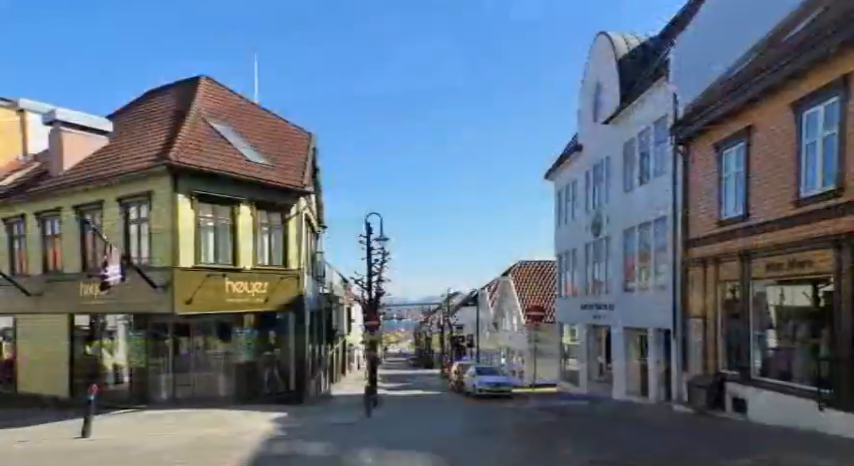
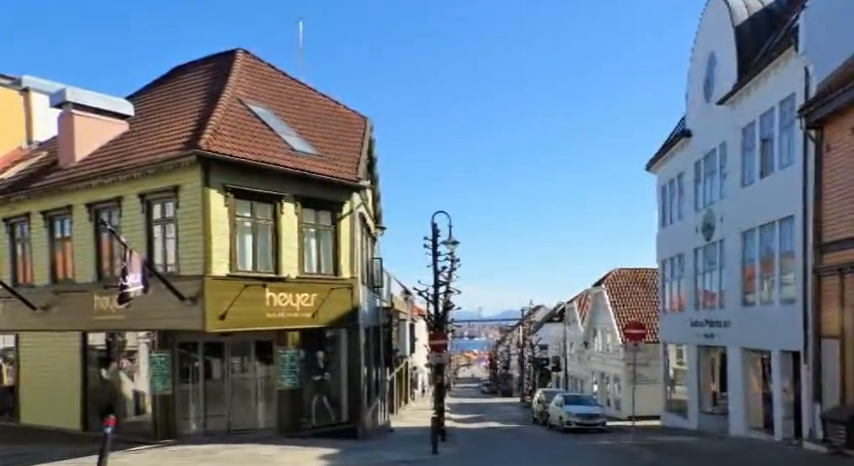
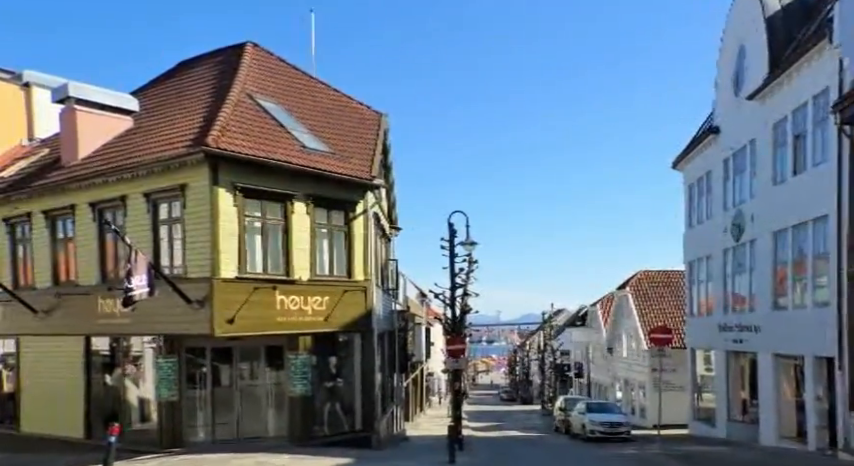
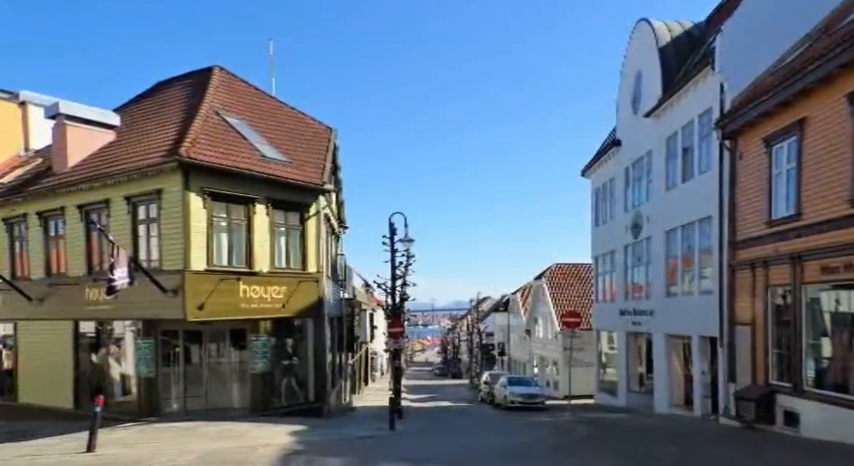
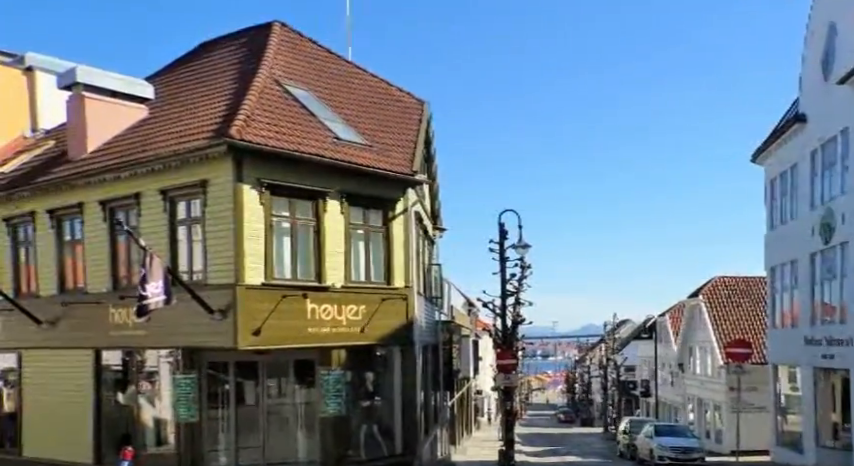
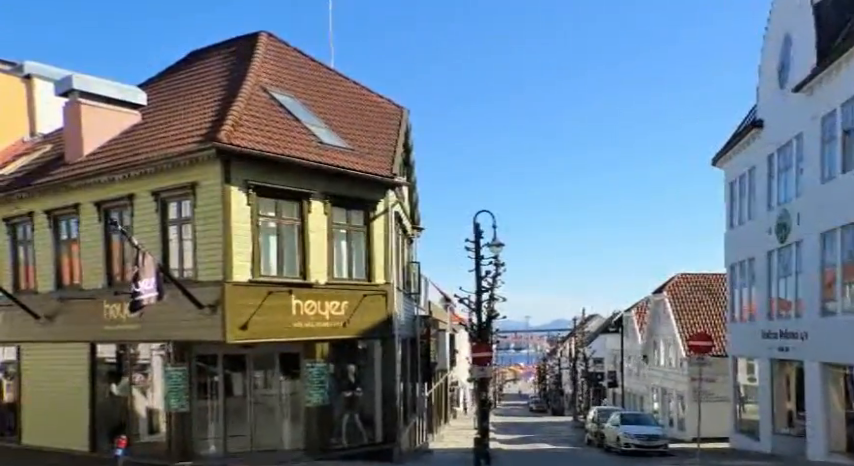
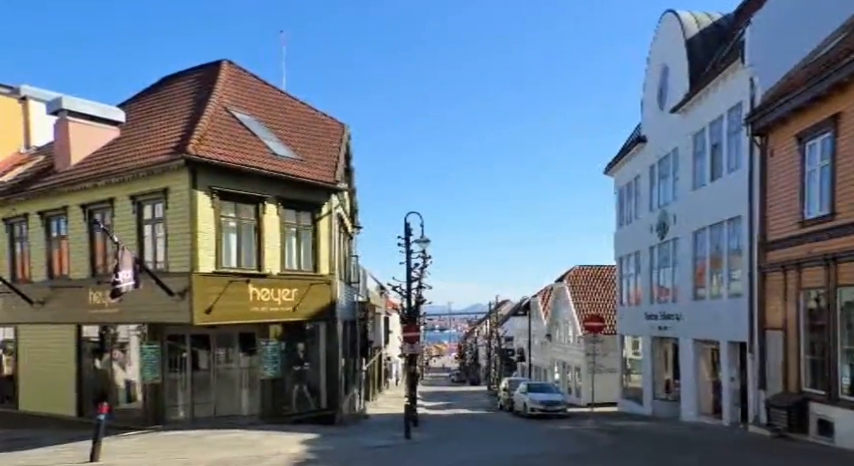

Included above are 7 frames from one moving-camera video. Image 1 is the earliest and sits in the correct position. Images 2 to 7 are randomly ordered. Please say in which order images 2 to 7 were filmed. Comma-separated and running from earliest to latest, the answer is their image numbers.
4, 7, 2, 3, 6, 5
